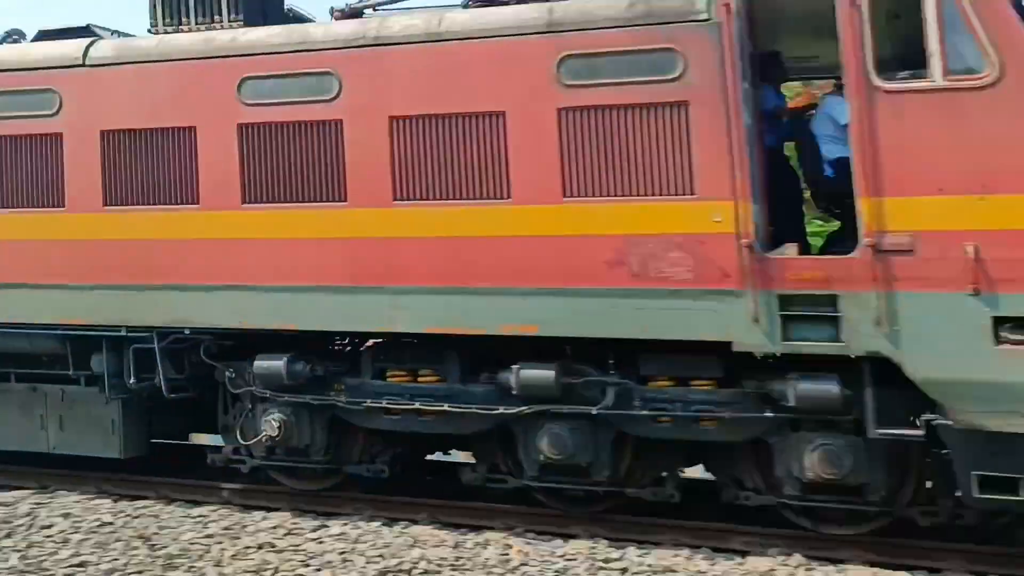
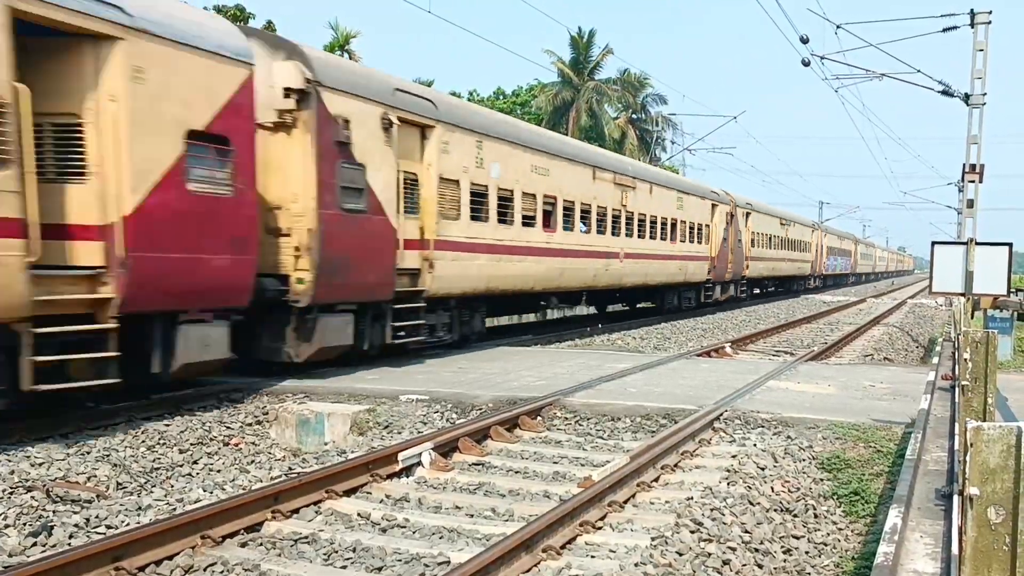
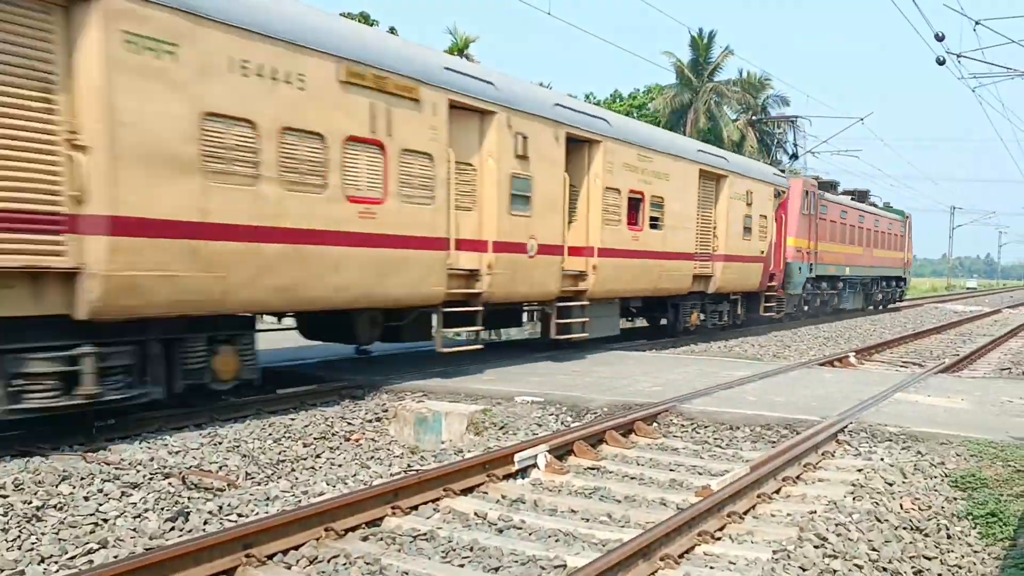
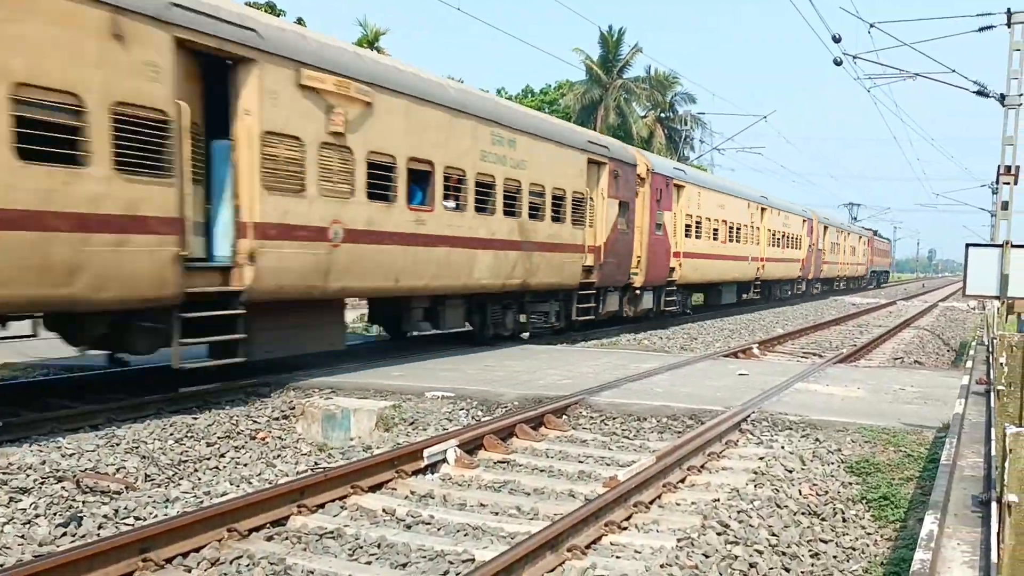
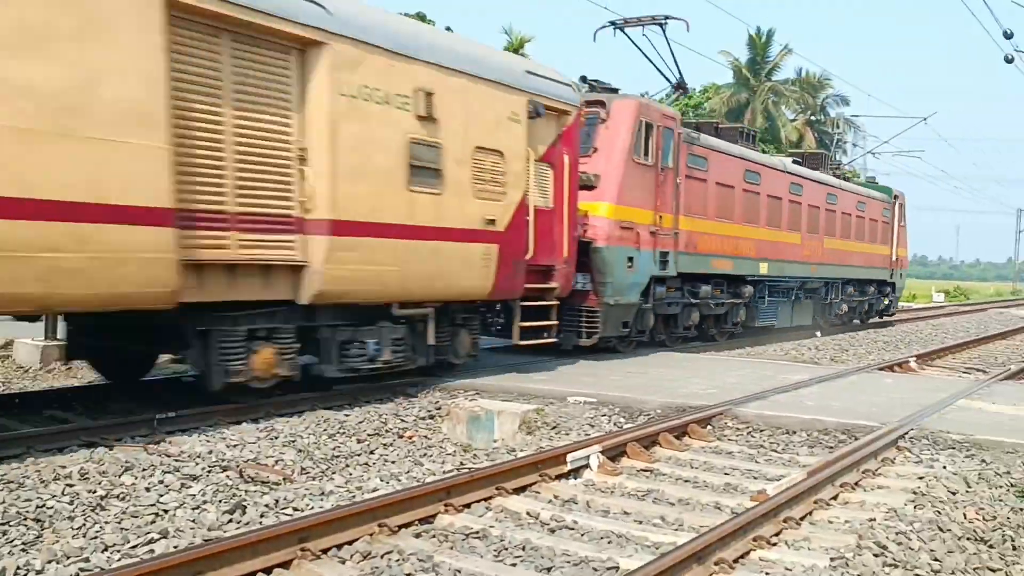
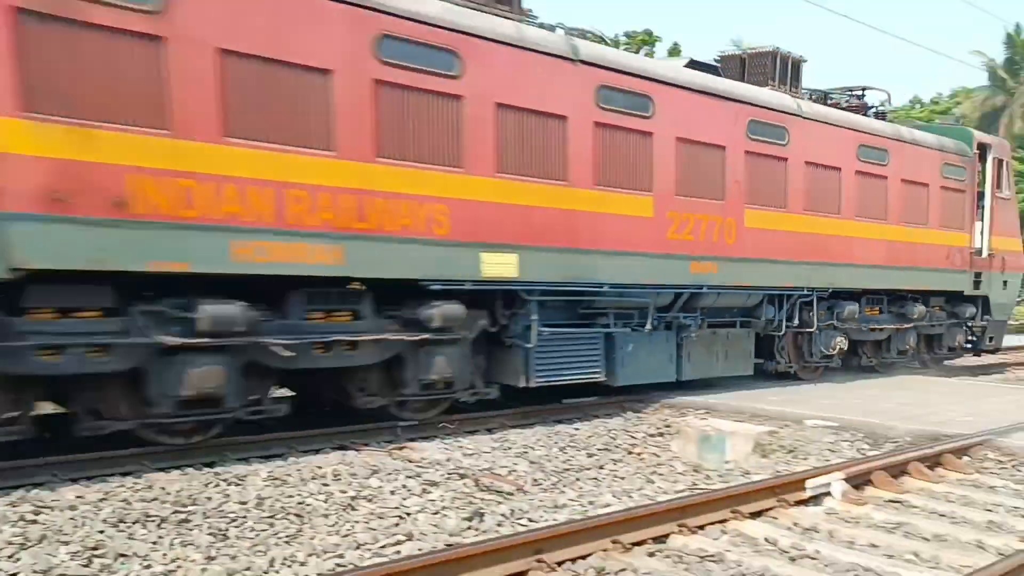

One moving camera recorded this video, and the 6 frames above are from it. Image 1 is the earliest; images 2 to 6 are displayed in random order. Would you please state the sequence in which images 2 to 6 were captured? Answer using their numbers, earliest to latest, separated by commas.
6, 5, 3, 4, 2
